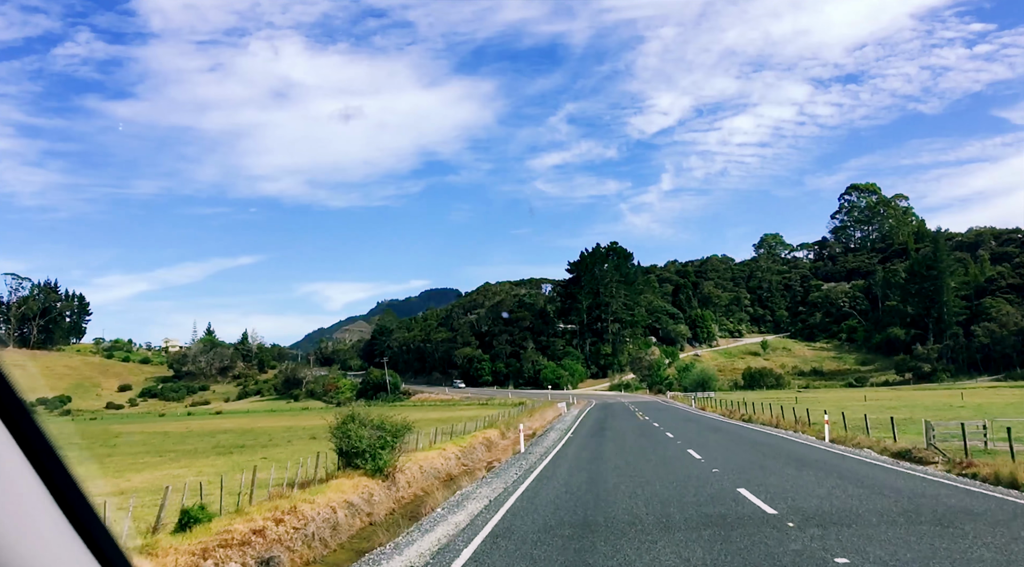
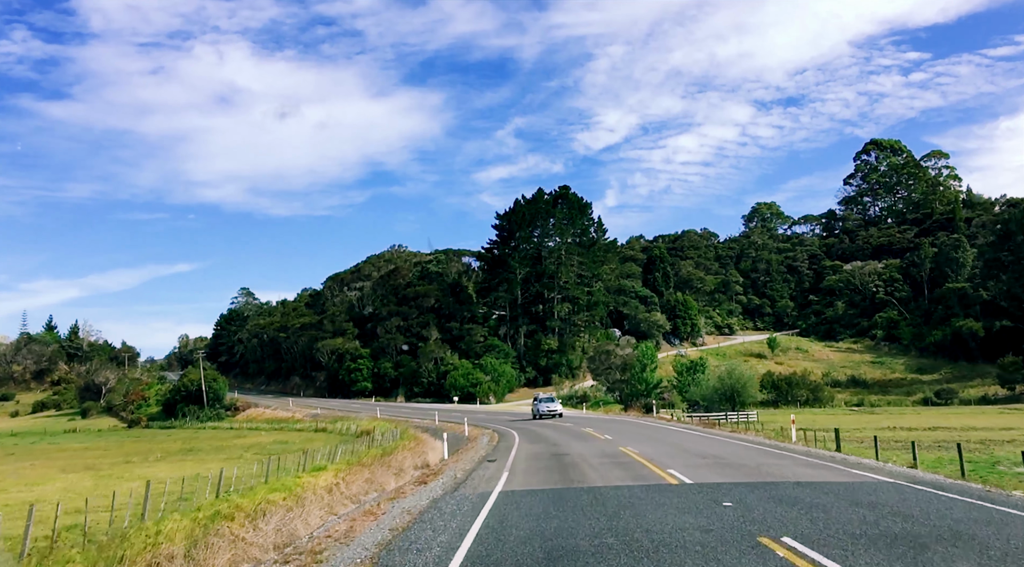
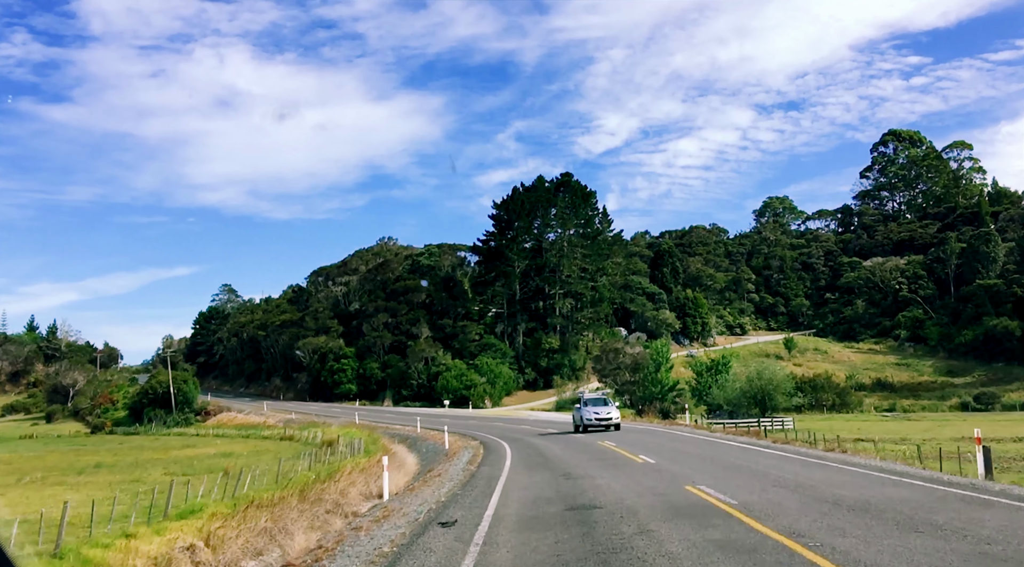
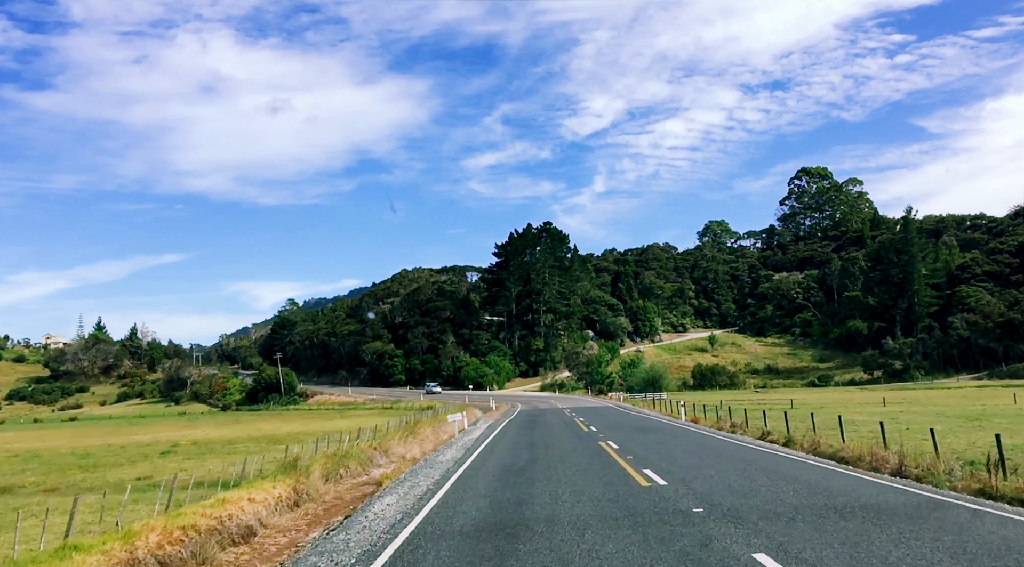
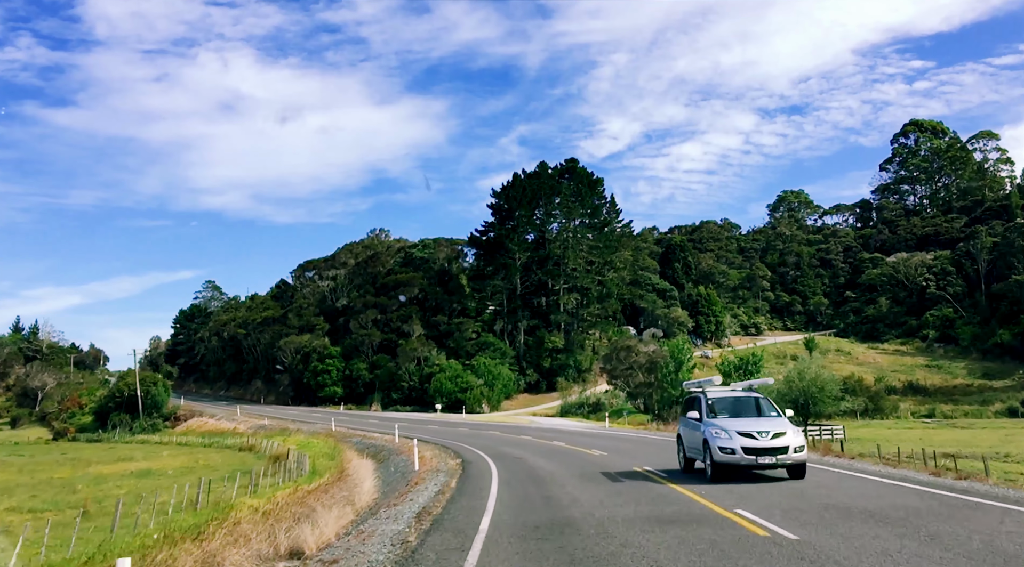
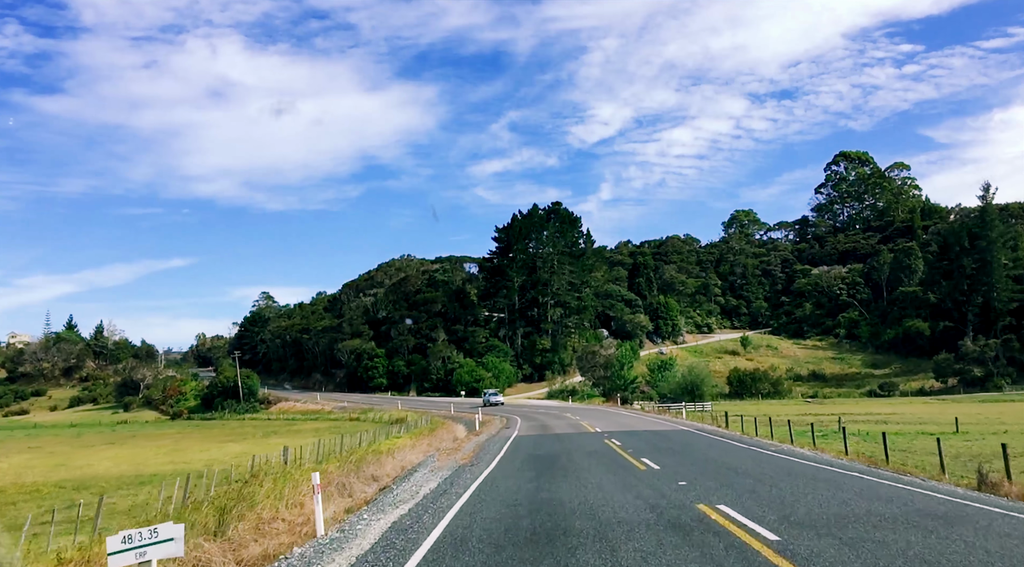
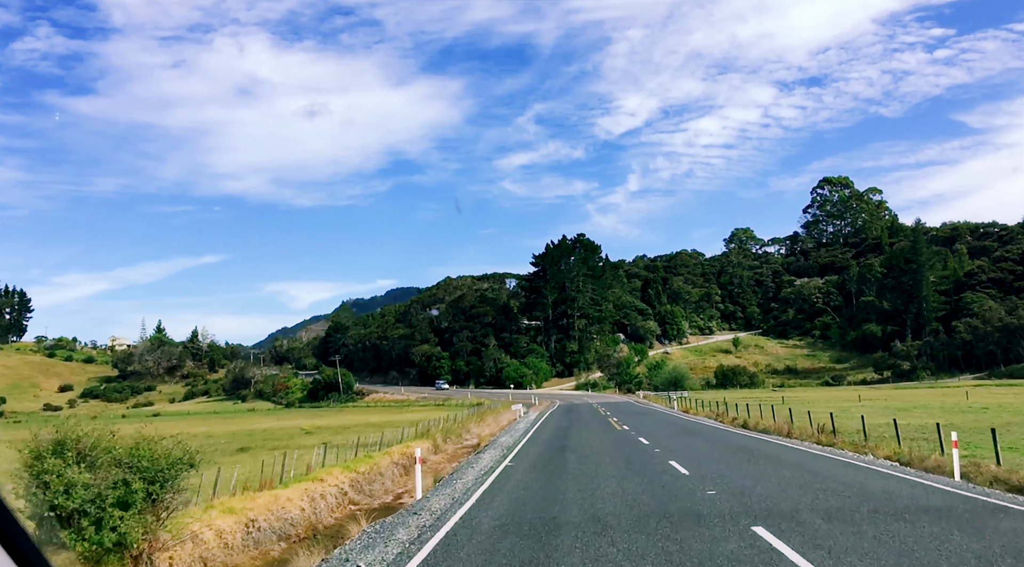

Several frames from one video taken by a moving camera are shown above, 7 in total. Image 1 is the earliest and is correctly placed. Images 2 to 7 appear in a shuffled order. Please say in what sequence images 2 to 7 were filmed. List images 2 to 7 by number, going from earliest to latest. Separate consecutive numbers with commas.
7, 4, 6, 2, 3, 5
